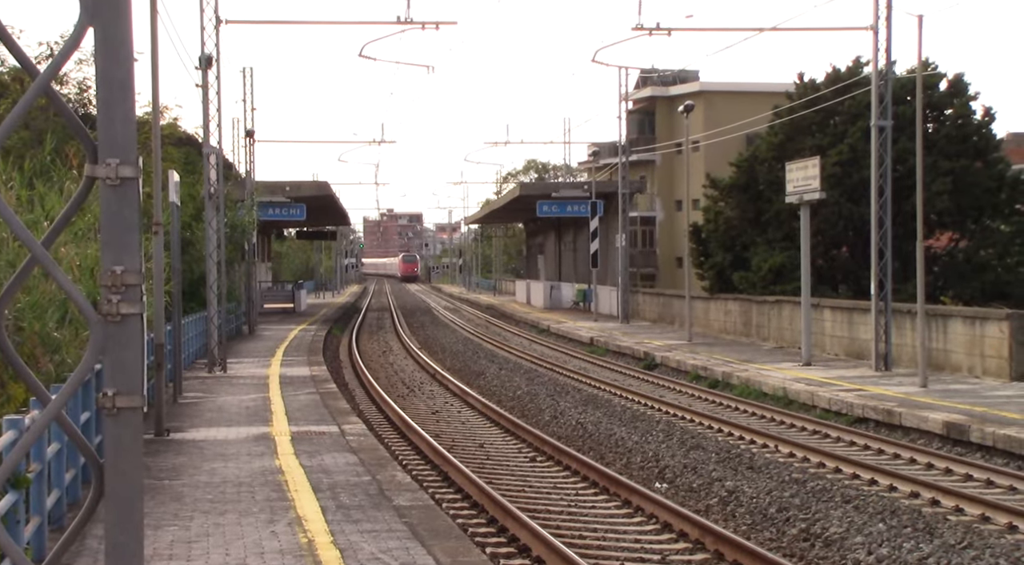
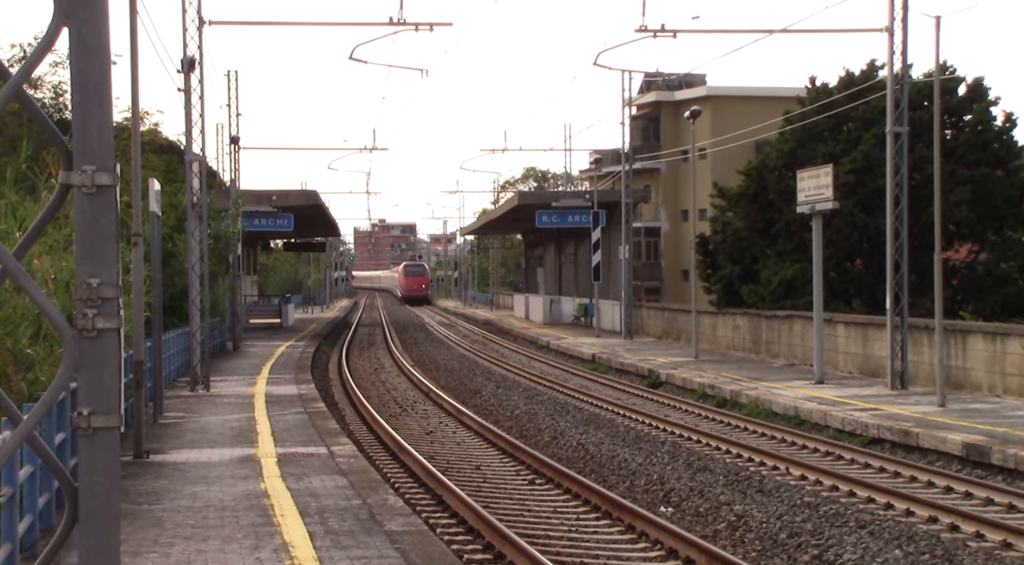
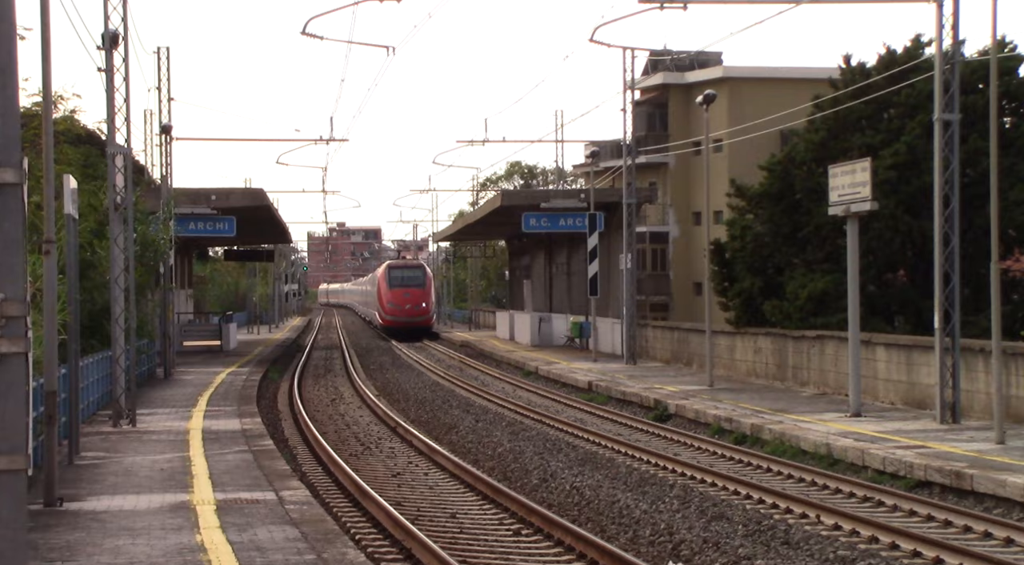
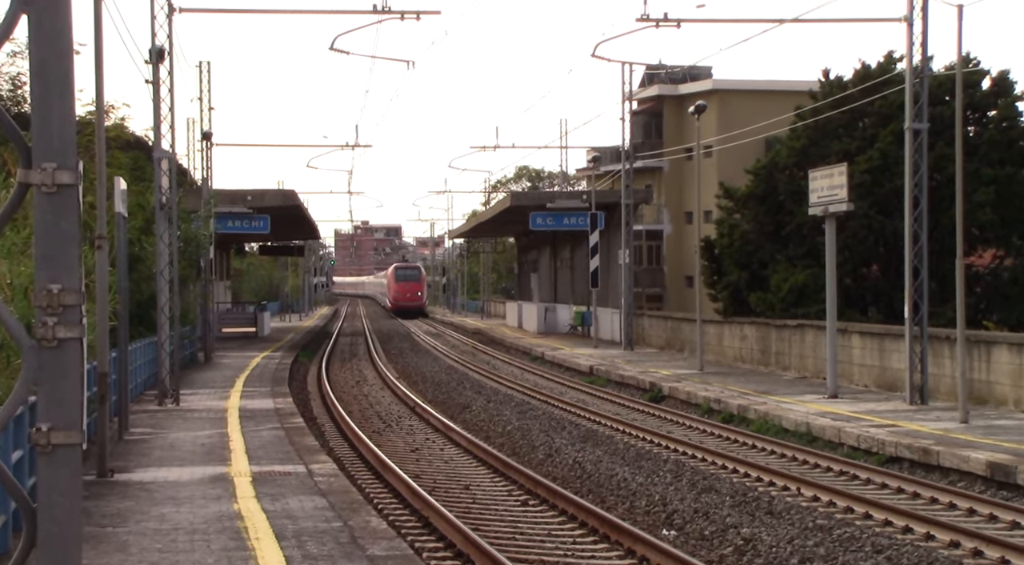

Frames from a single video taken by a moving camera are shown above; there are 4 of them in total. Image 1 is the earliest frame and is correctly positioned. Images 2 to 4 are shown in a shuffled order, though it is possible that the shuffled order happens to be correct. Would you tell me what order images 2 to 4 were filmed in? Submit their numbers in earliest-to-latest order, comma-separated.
2, 4, 3
